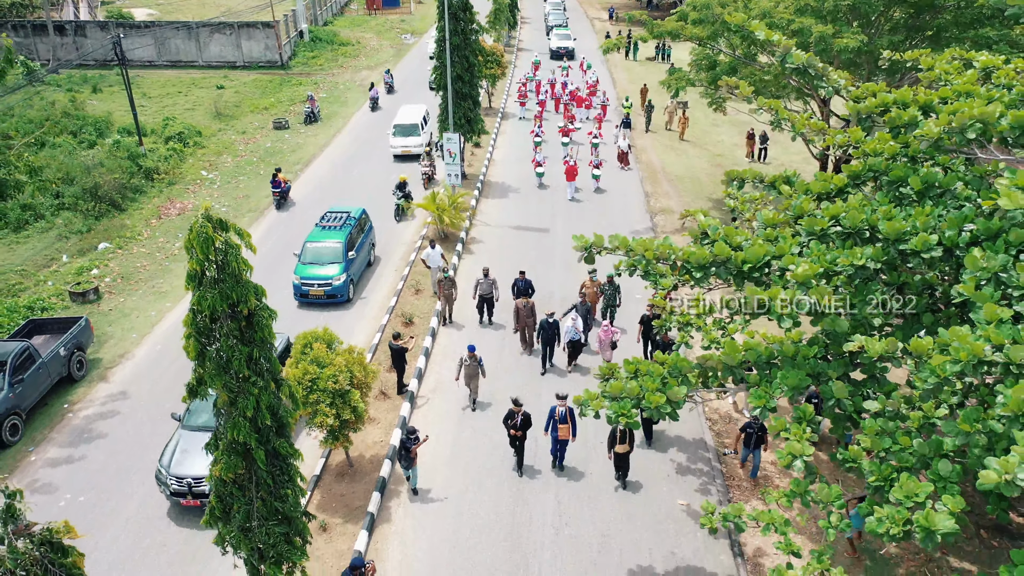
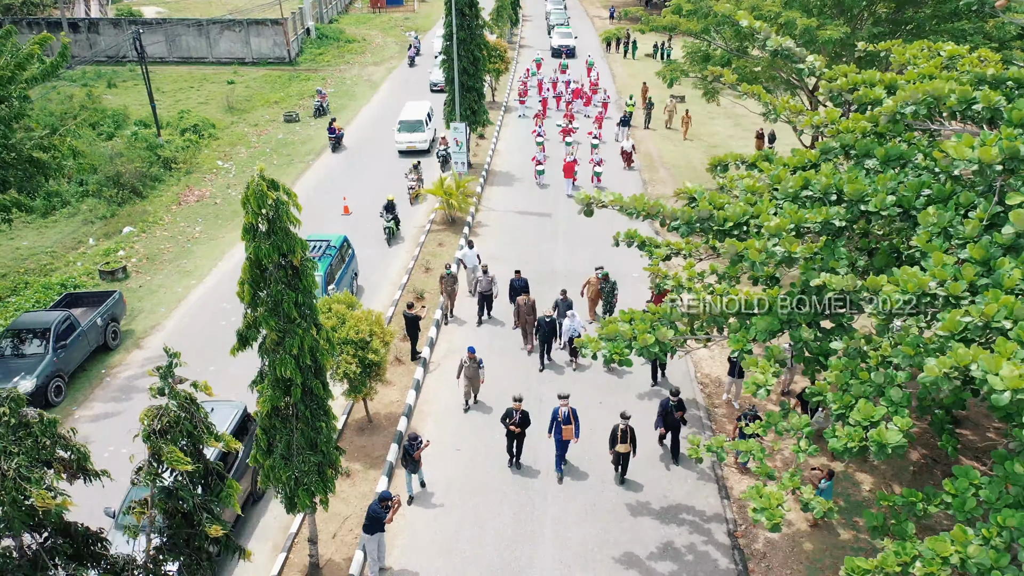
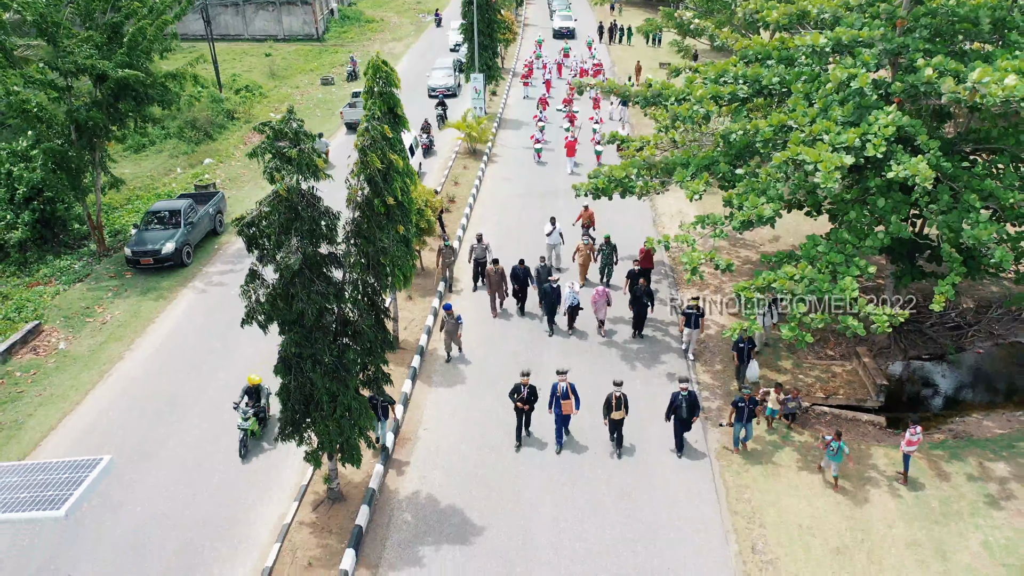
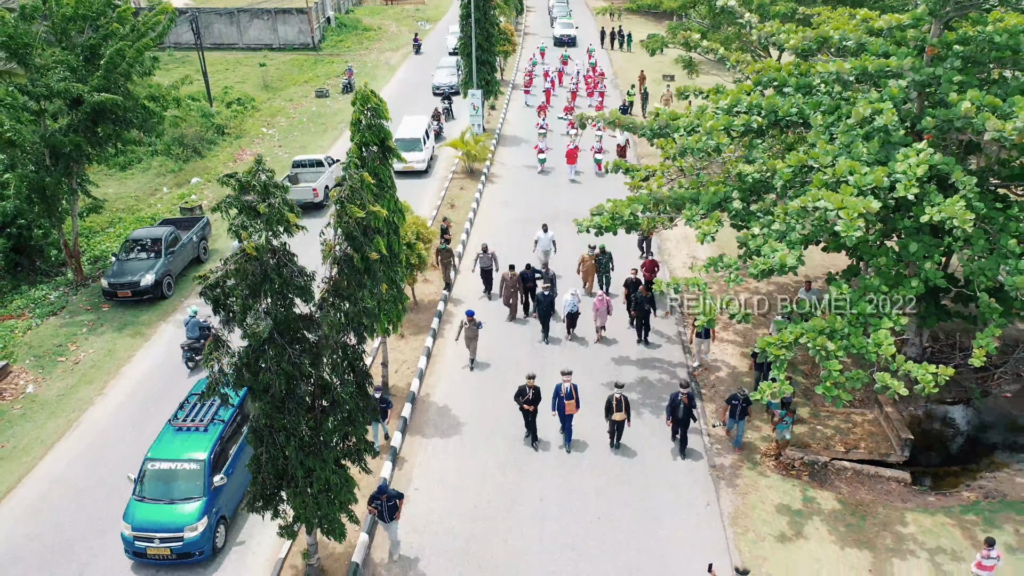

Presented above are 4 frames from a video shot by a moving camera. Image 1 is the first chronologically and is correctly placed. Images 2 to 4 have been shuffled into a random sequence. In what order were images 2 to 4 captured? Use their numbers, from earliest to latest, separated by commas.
2, 4, 3
